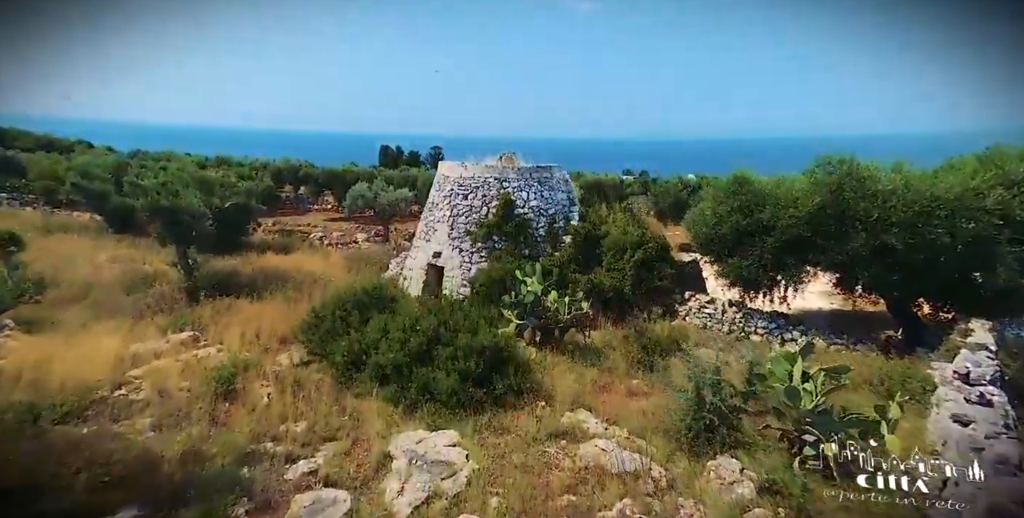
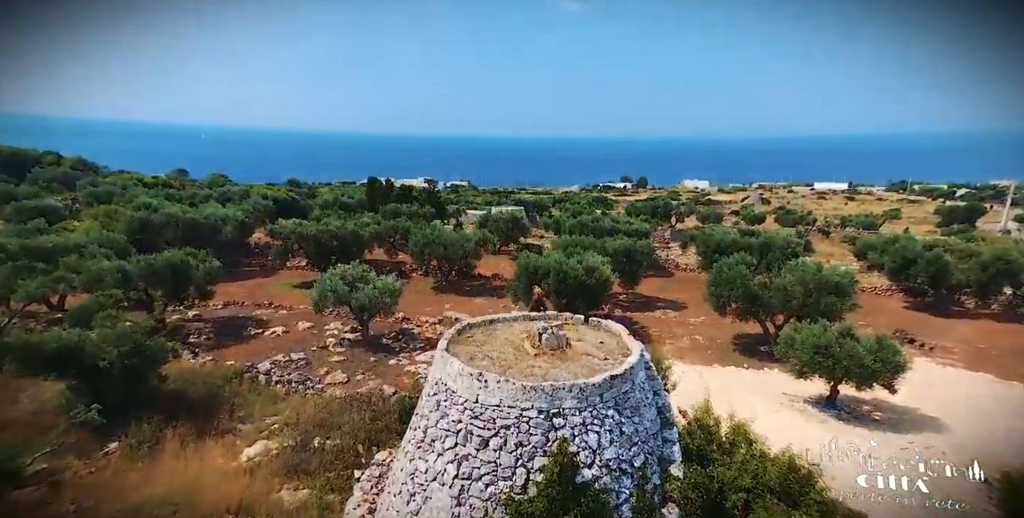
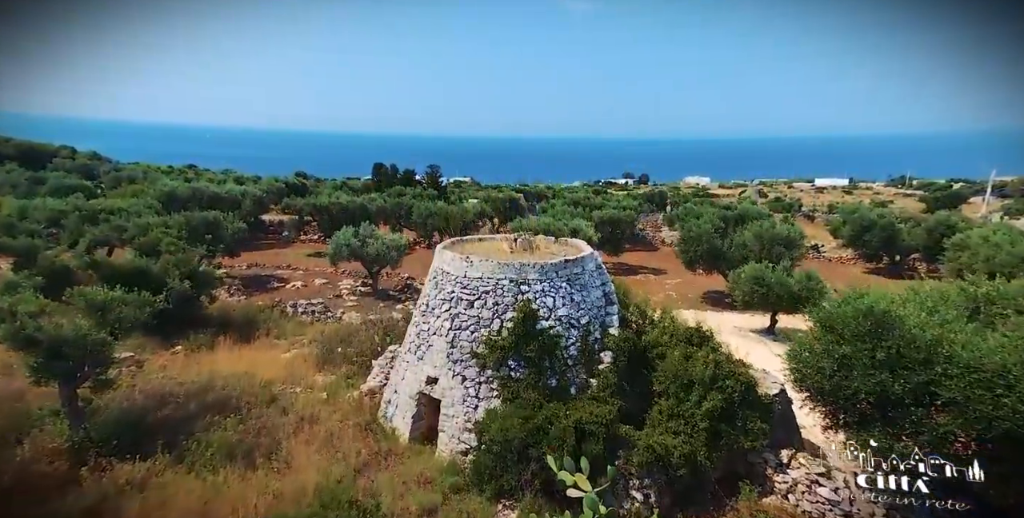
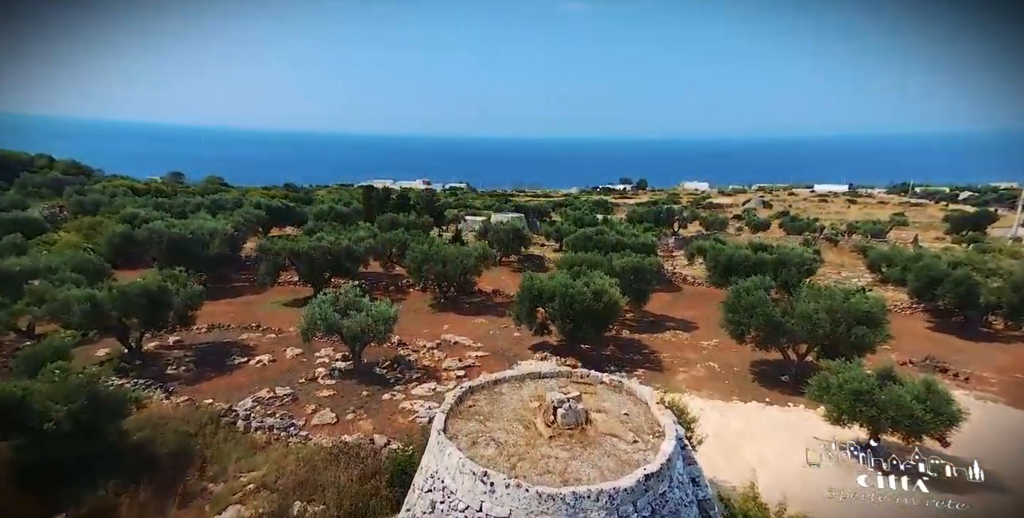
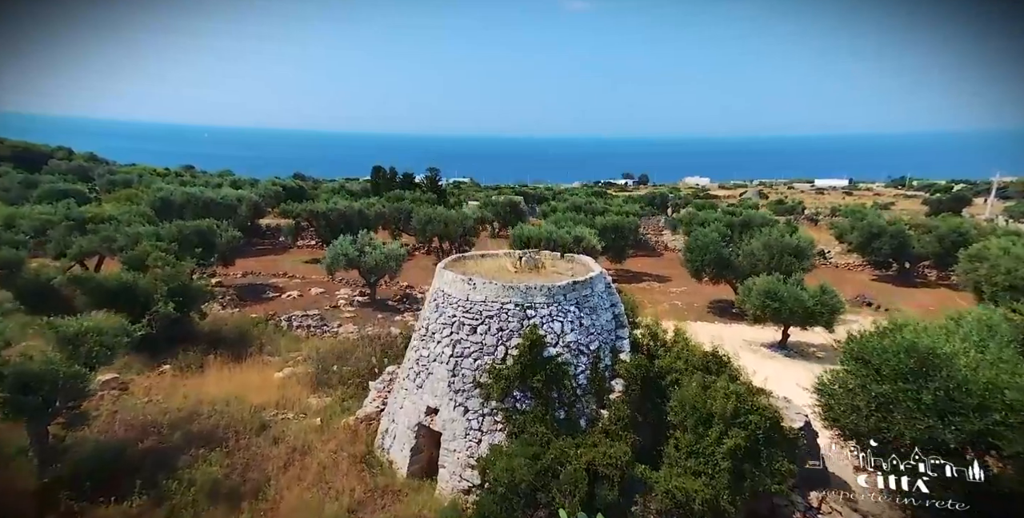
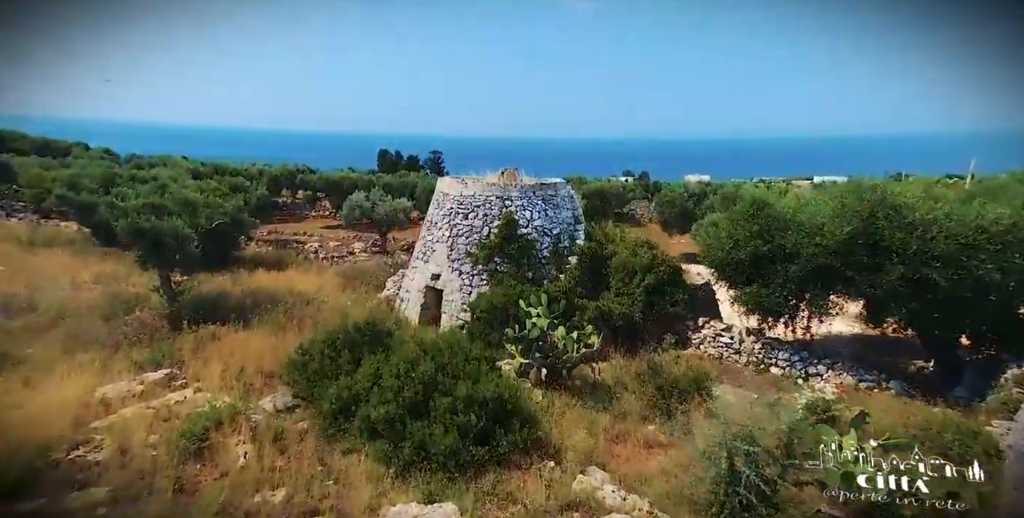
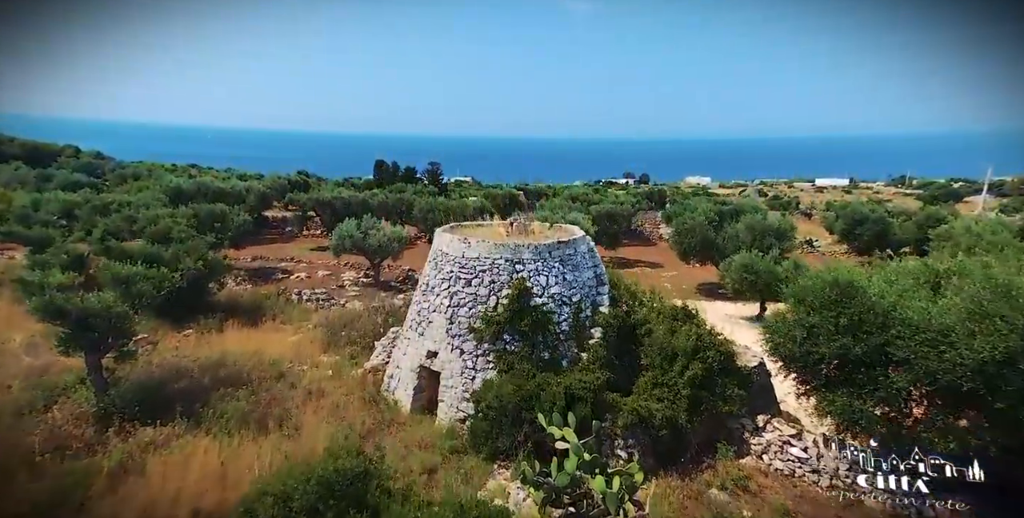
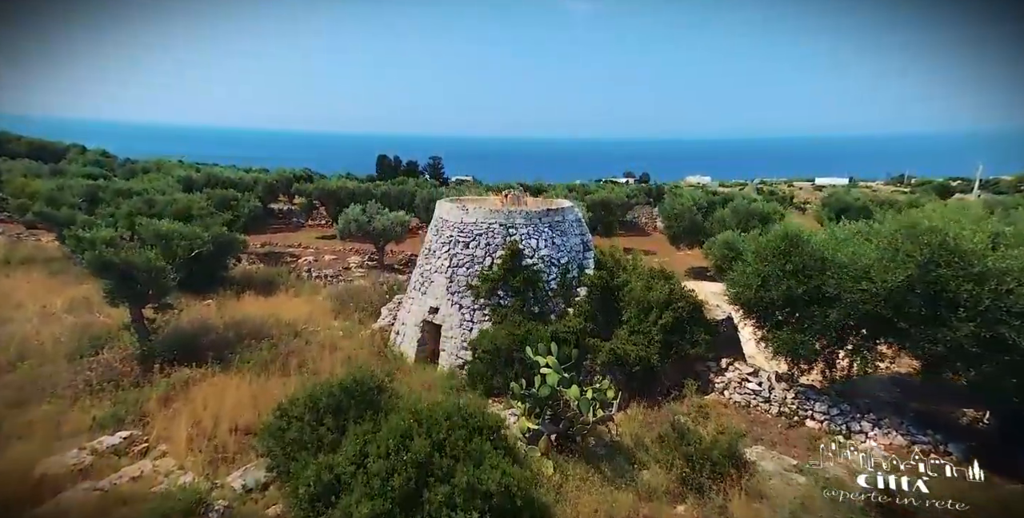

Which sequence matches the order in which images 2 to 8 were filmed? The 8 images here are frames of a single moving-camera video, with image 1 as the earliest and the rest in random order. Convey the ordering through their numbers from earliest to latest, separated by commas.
6, 8, 7, 3, 5, 2, 4
